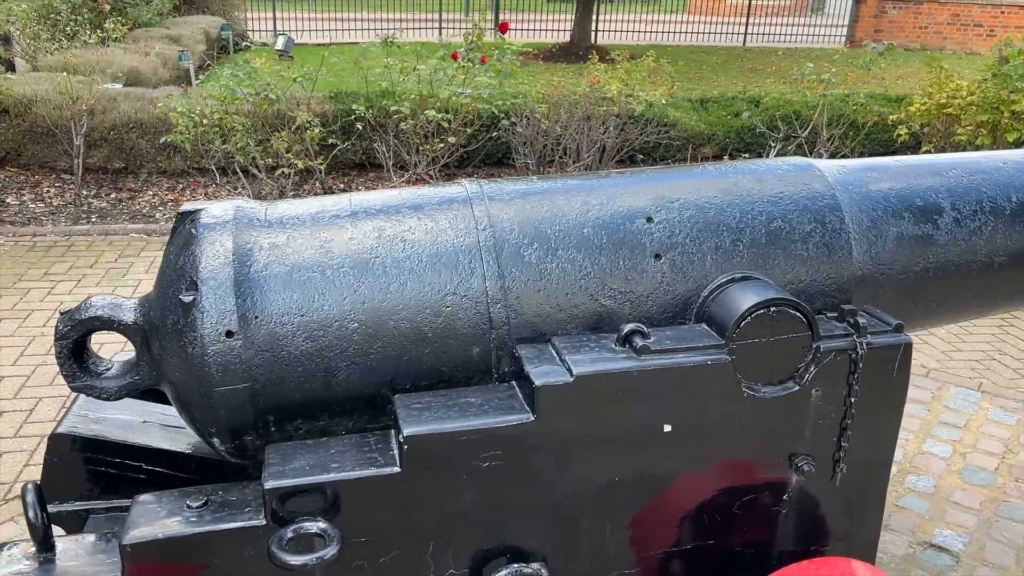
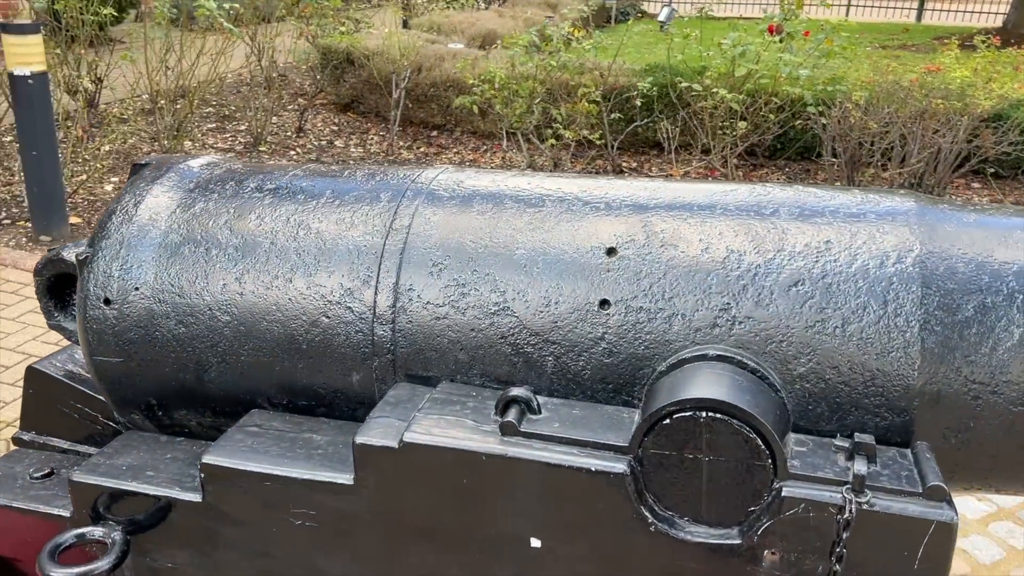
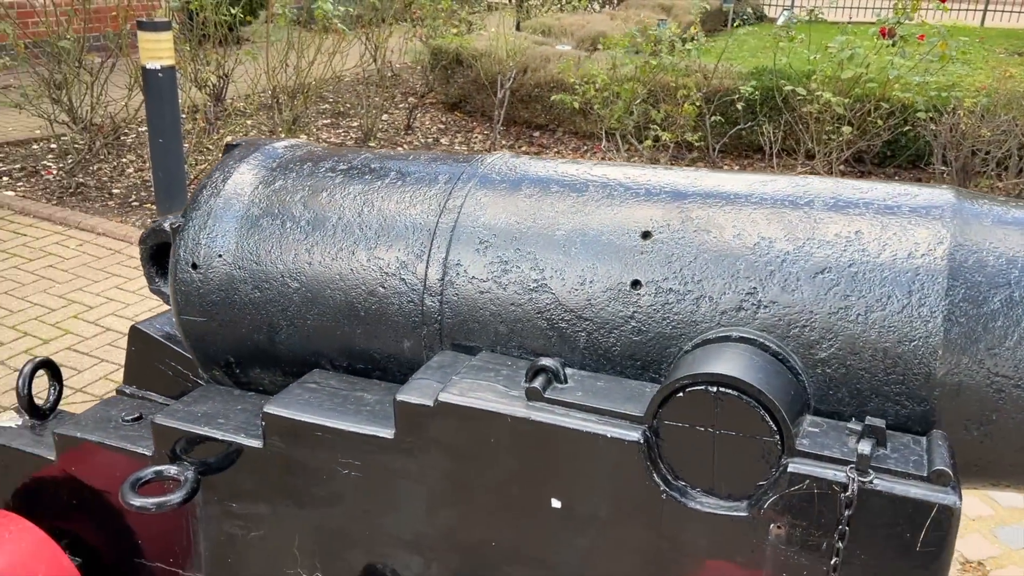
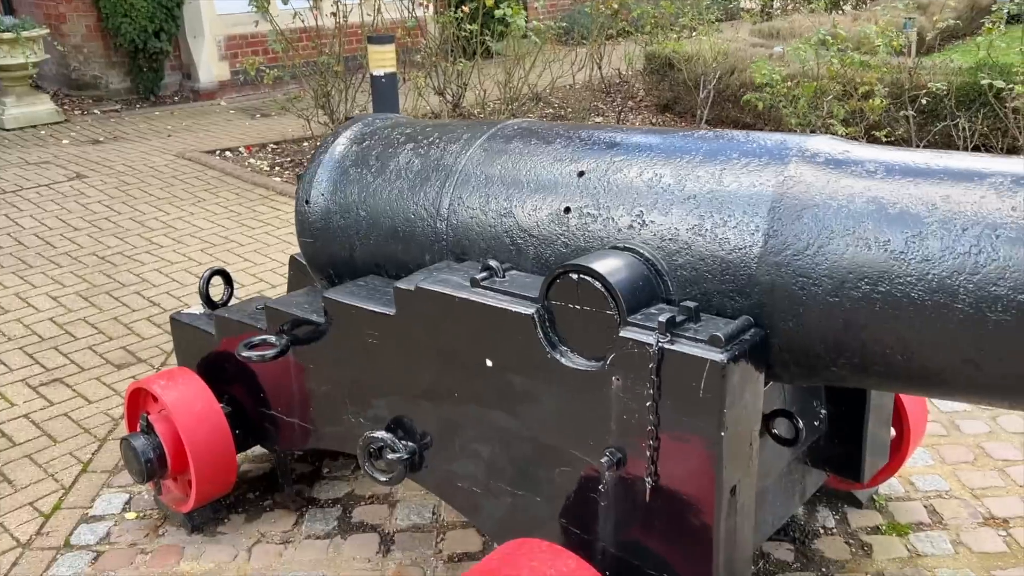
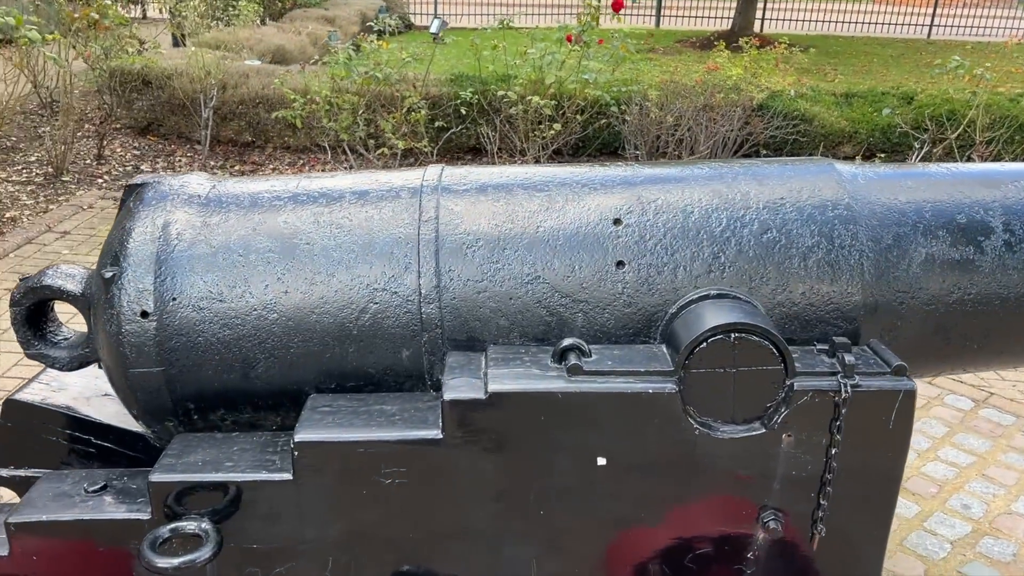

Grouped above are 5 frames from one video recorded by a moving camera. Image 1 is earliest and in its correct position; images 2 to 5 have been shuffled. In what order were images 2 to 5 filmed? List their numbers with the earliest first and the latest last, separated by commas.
5, 2, 3, 4
